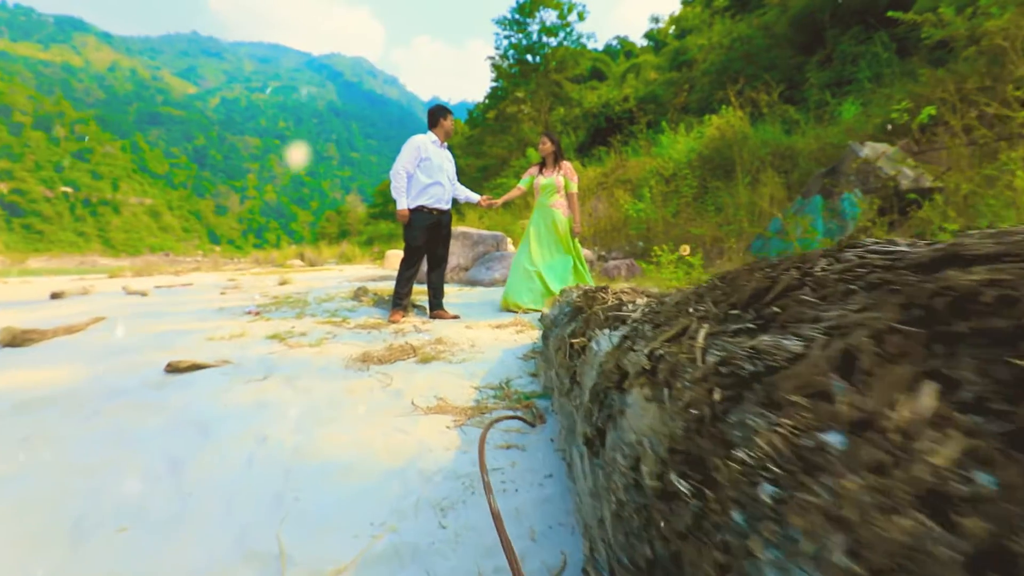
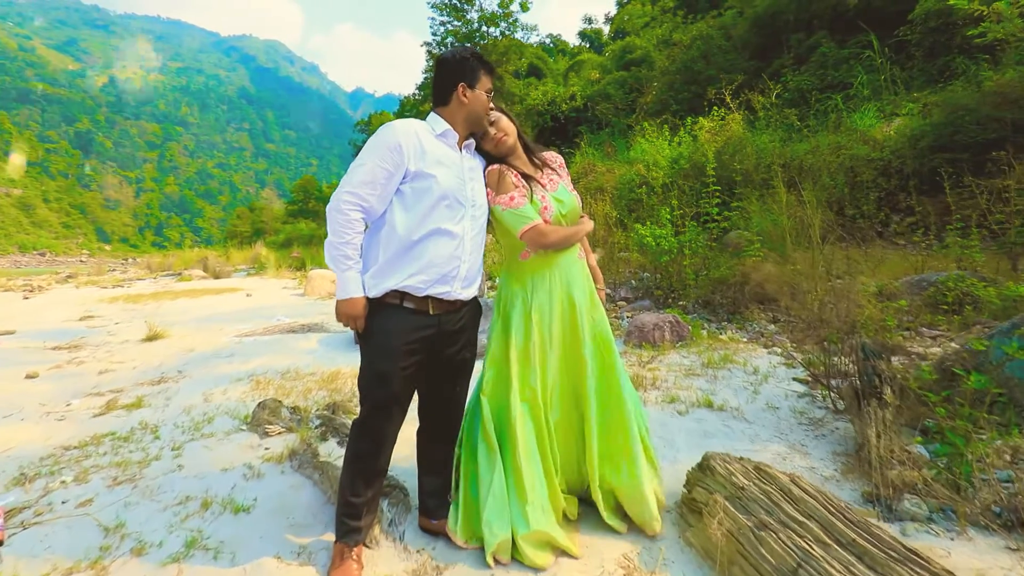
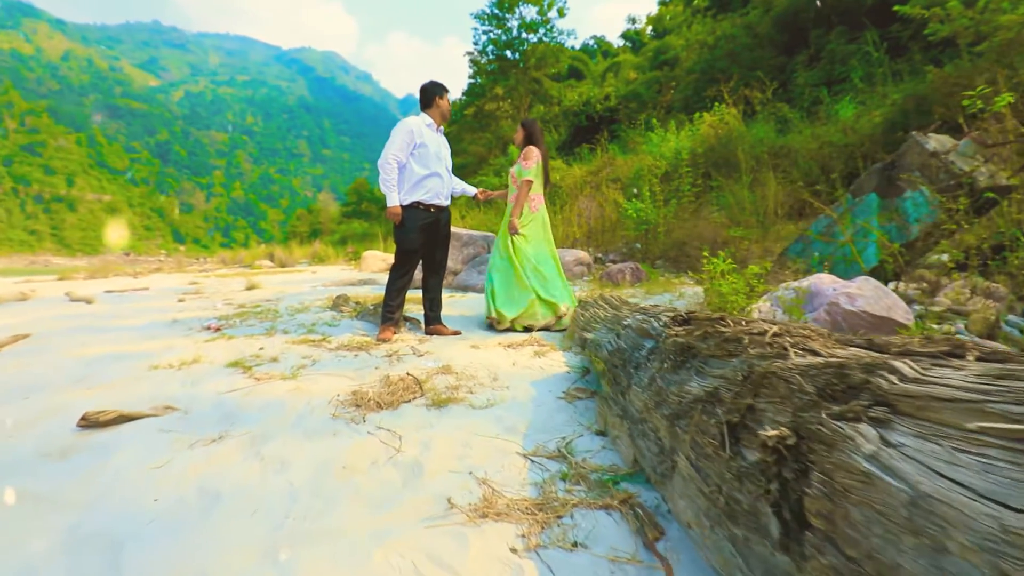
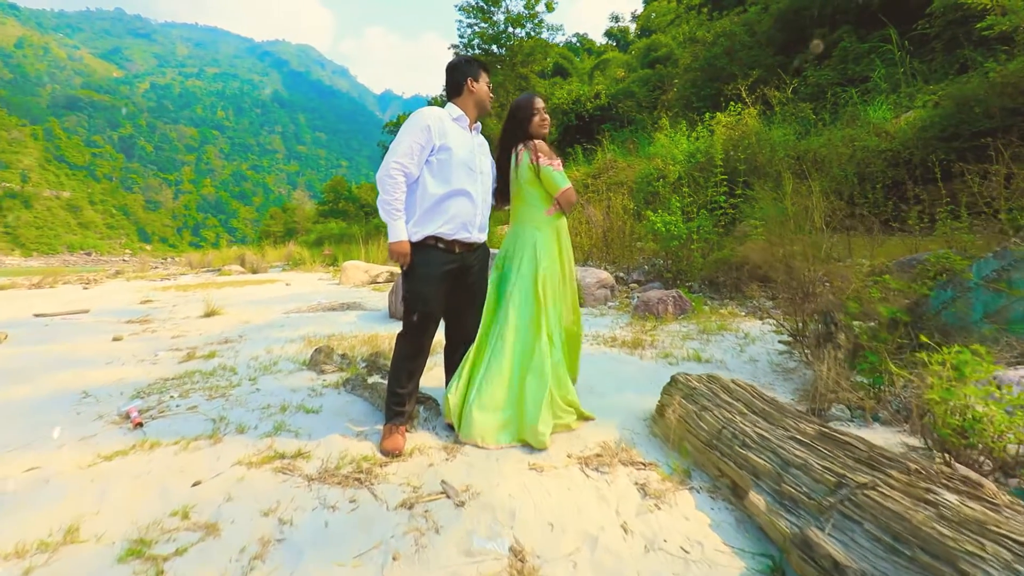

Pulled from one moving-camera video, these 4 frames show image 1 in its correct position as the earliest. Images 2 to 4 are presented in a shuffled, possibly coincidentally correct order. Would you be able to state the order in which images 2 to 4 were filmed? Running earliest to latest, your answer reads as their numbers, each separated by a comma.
3, 4, 2
